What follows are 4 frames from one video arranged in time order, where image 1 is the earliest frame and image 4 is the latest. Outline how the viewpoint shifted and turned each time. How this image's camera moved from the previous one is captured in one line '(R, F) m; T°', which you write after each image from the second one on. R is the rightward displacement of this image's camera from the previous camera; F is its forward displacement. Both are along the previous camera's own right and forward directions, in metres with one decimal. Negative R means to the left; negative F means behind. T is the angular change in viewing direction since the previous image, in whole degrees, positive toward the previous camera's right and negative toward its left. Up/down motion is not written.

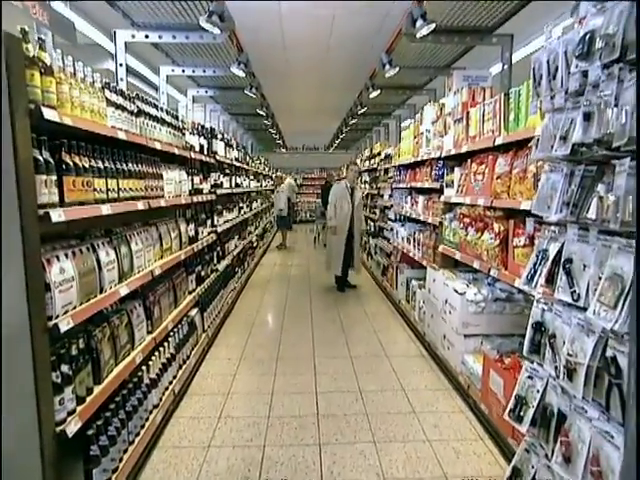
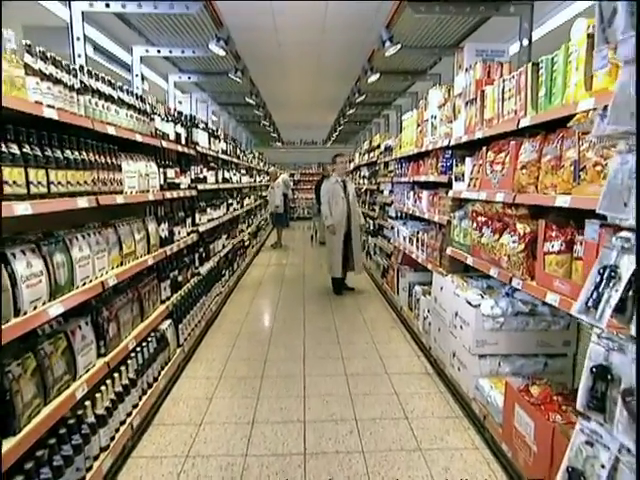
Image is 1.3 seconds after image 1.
(+0.1, +0.5) m; 0°
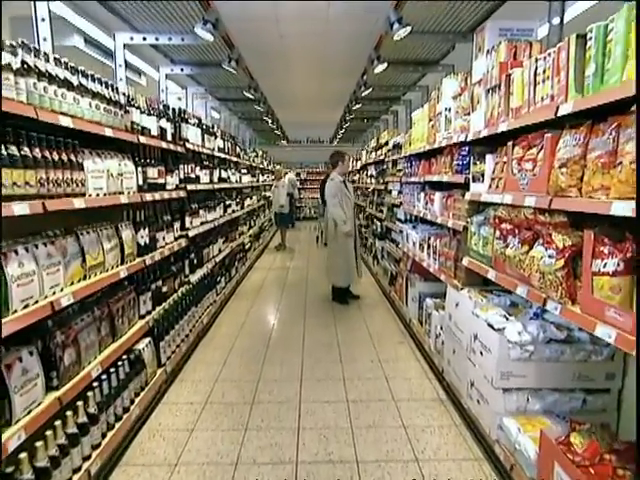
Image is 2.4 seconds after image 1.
(+0.1, +0.4) m; -1°
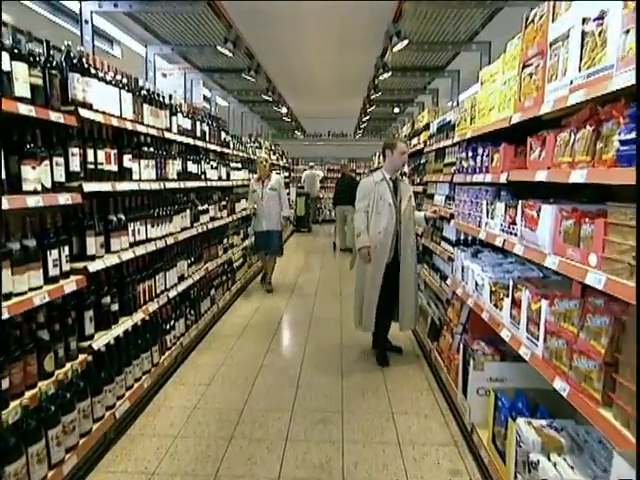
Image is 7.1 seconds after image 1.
(+0.2, +2.0) m; -3°
